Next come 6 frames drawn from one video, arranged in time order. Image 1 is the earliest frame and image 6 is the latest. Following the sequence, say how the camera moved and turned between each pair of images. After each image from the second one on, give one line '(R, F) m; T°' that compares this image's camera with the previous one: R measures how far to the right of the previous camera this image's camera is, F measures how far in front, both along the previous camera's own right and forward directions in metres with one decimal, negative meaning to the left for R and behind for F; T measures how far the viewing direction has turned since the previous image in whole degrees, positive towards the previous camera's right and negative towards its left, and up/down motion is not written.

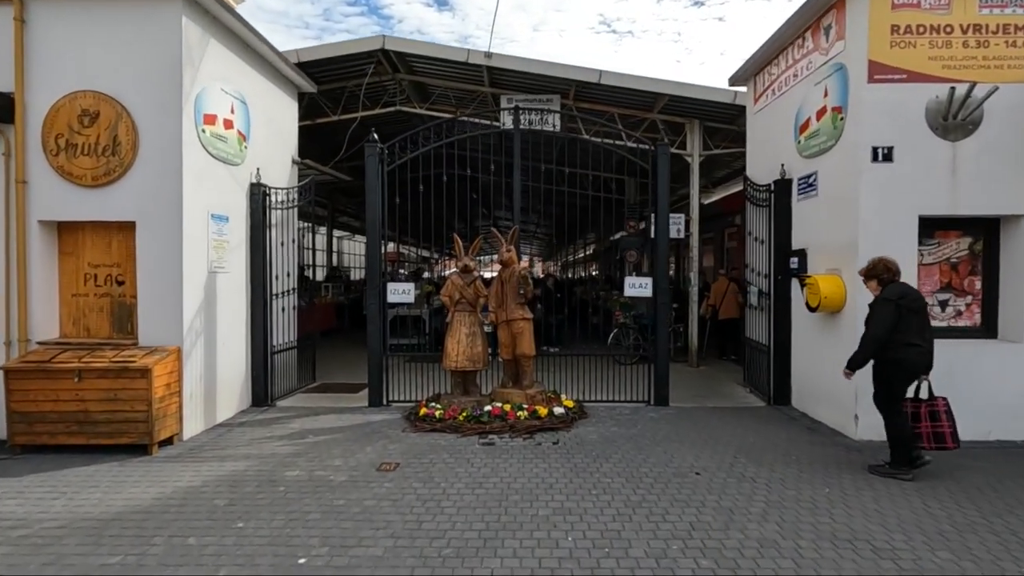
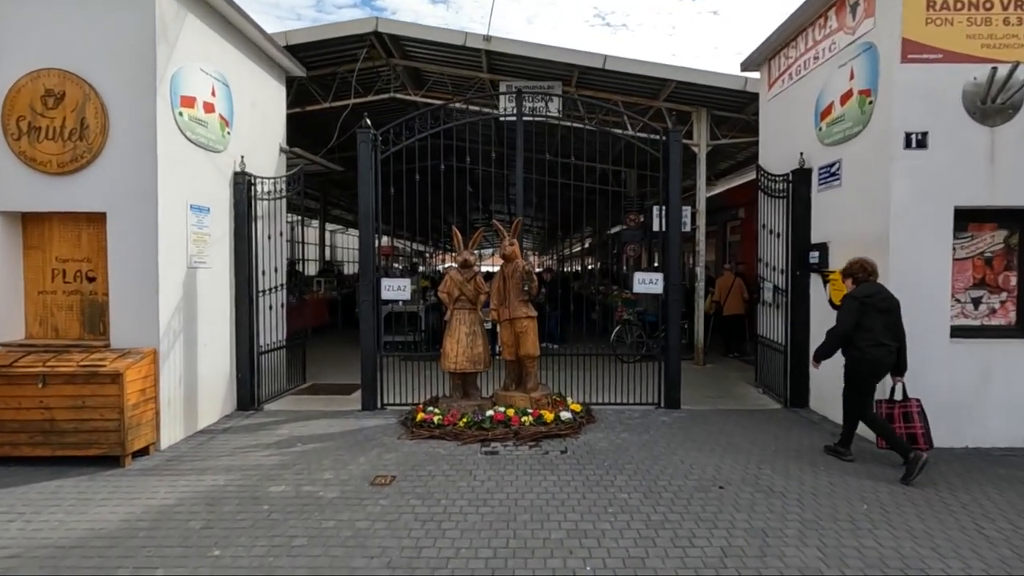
(-0.1, +0.4) m; +1°
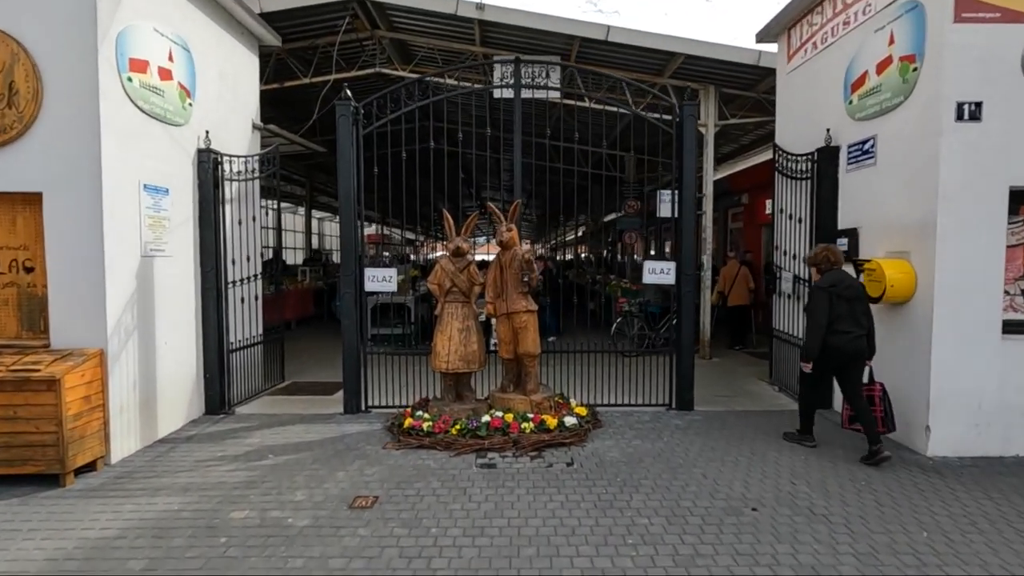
(-0.1, +0.6) m; +1°
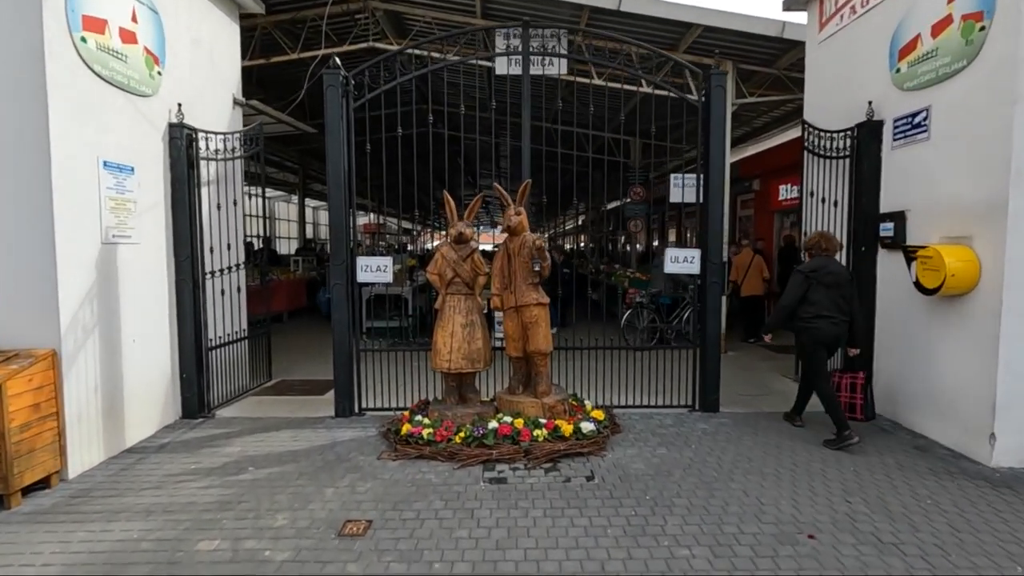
(-0.1, +0.5) m; 0°
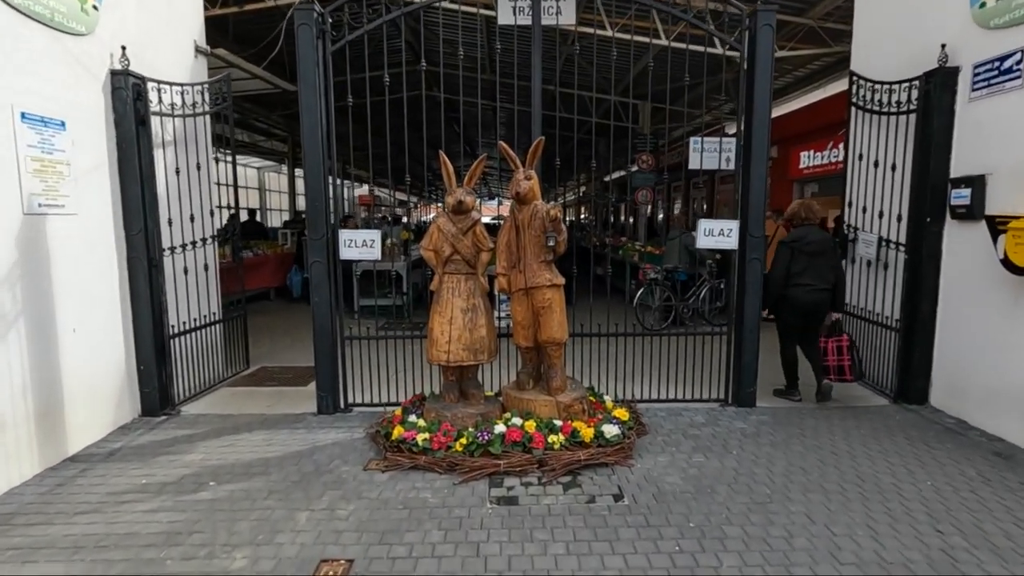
(-0.1, +0.7) m; 0°
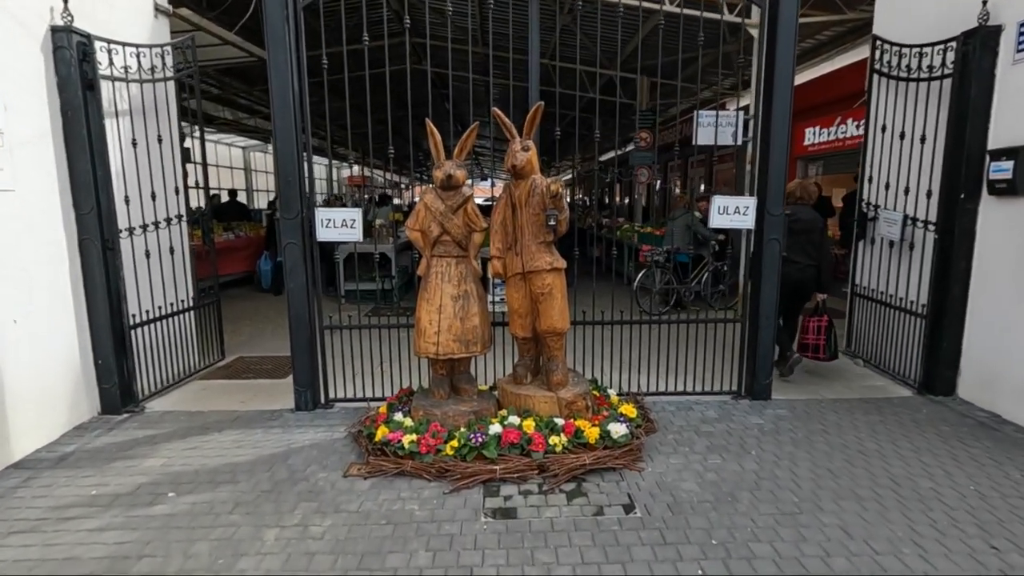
(0.0, +0.4) m; +1°
